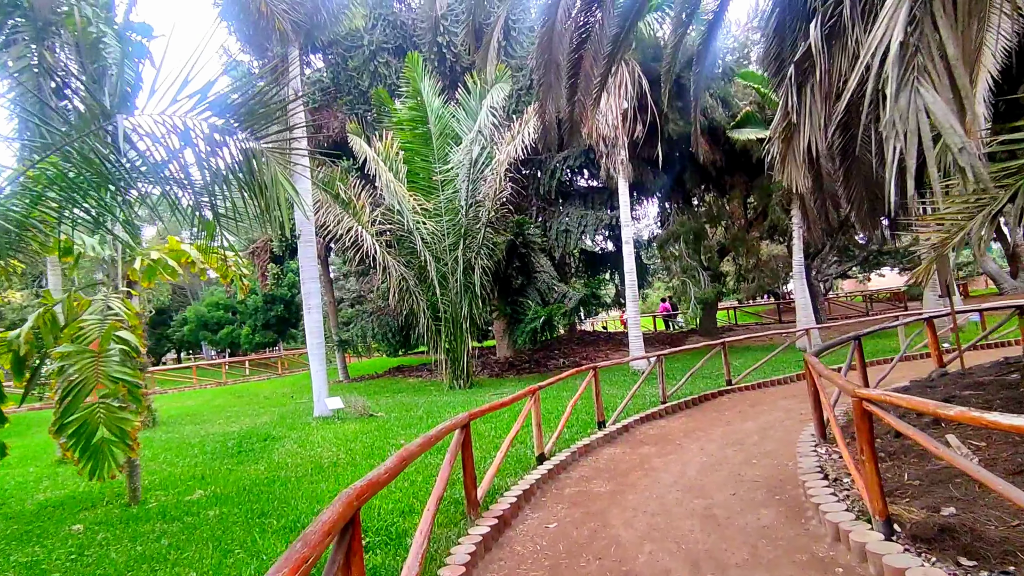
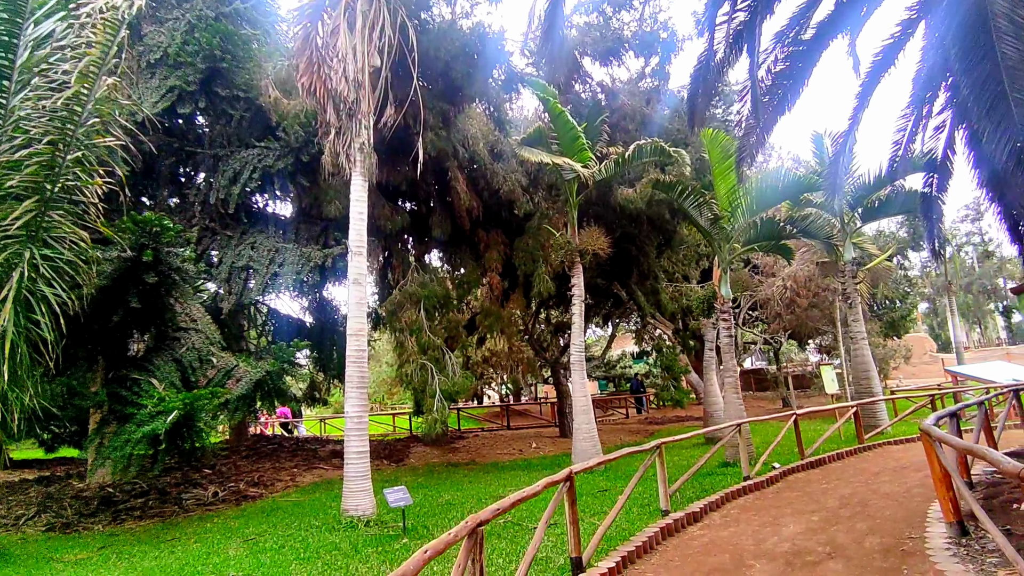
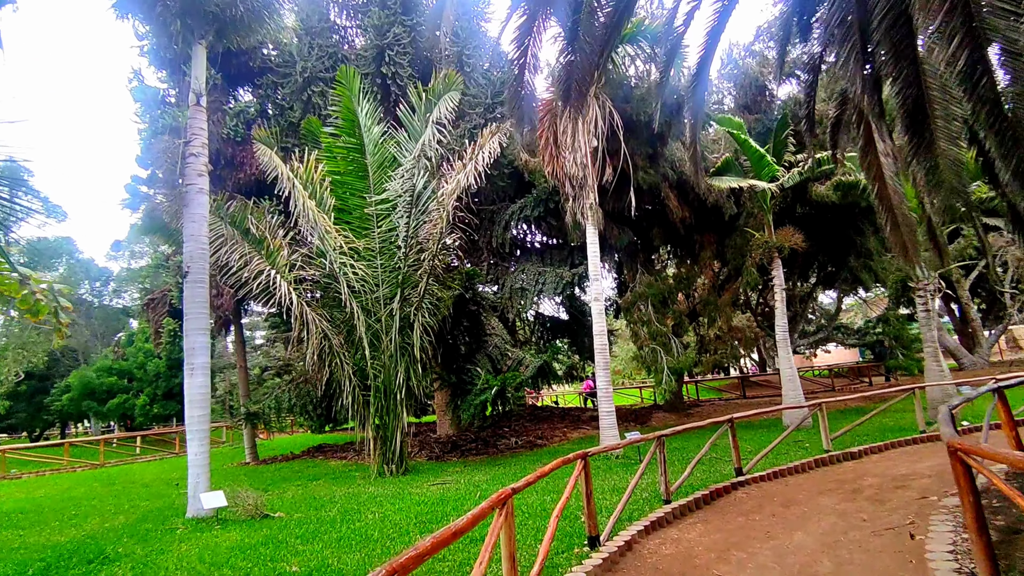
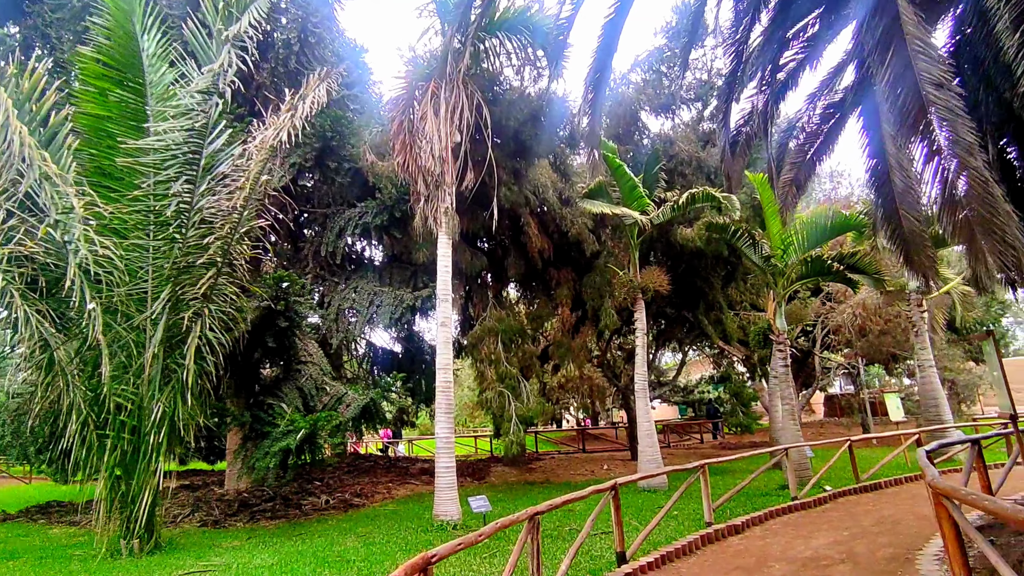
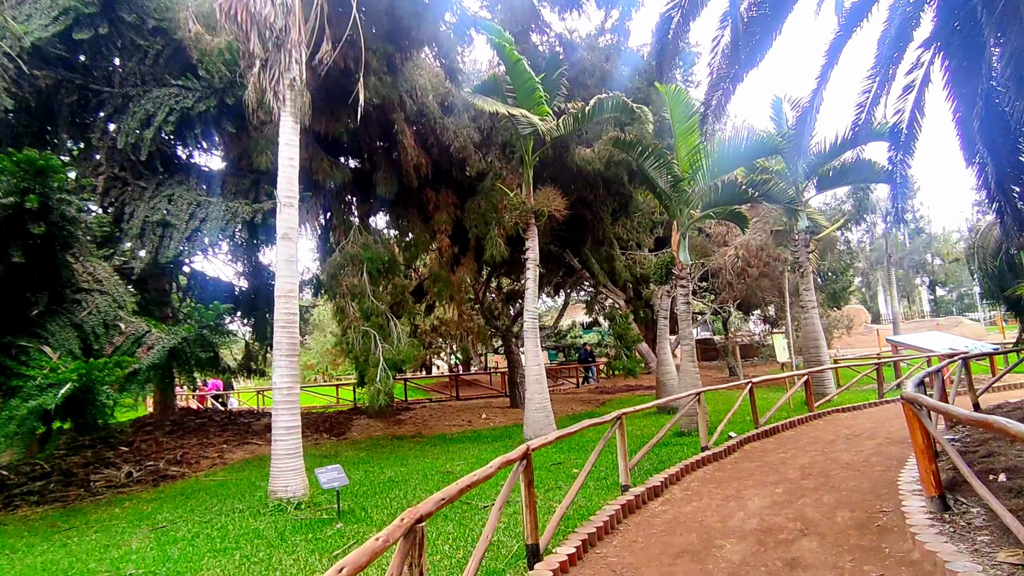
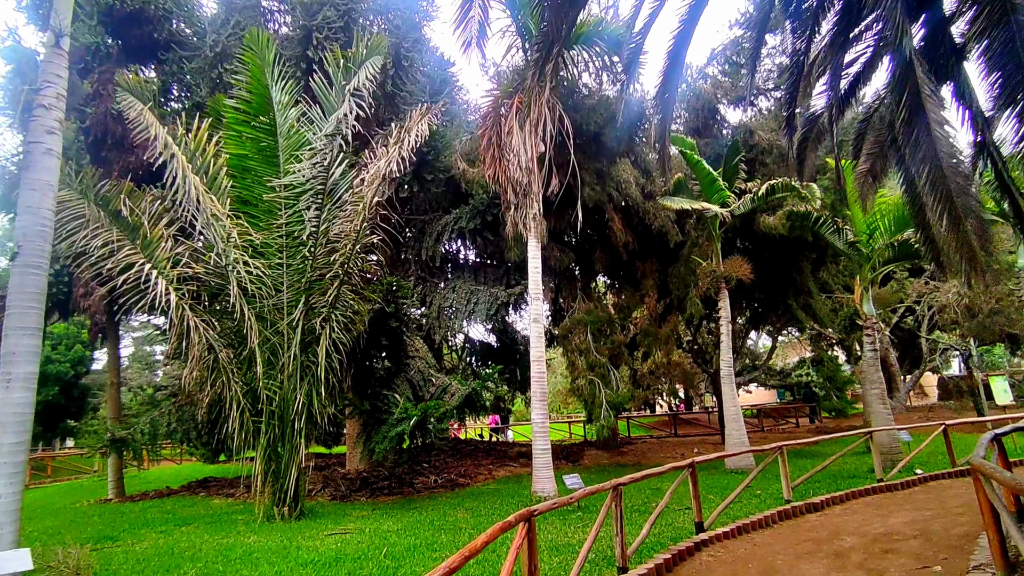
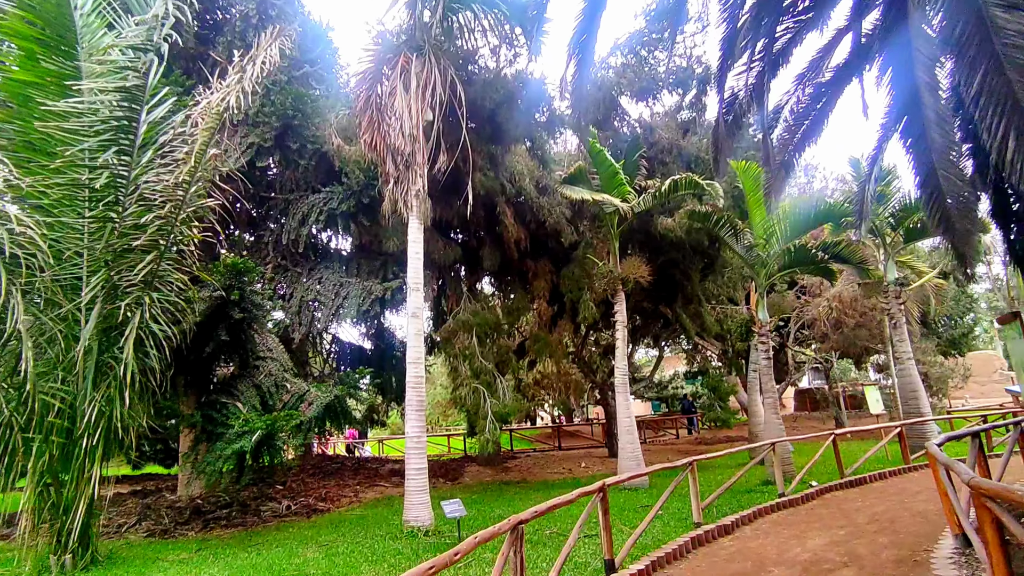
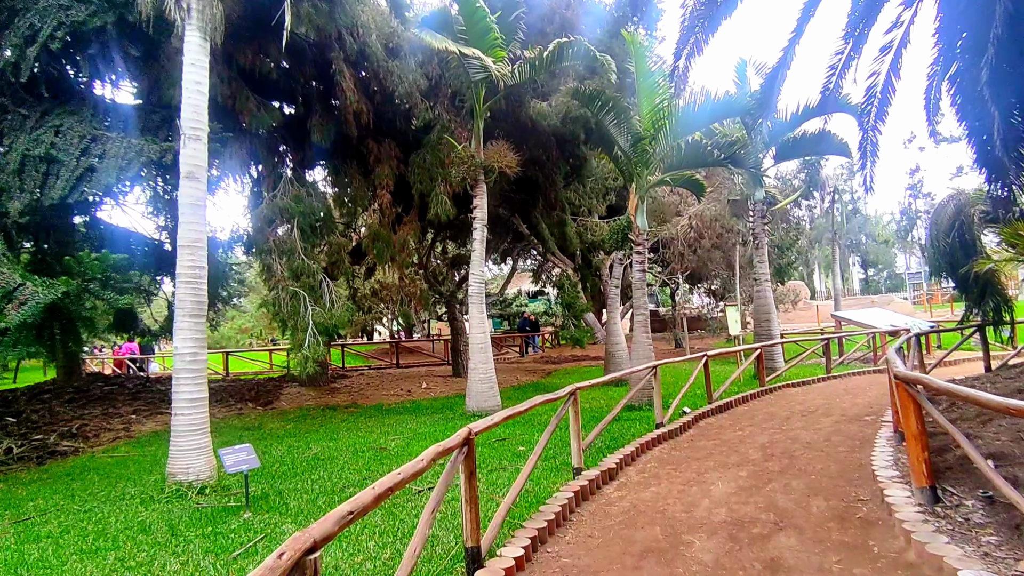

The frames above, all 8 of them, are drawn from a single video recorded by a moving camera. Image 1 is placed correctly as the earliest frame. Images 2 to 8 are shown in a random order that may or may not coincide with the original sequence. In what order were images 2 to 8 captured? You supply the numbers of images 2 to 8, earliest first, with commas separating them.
3, 6, 4, 7, 2, 5, 8
